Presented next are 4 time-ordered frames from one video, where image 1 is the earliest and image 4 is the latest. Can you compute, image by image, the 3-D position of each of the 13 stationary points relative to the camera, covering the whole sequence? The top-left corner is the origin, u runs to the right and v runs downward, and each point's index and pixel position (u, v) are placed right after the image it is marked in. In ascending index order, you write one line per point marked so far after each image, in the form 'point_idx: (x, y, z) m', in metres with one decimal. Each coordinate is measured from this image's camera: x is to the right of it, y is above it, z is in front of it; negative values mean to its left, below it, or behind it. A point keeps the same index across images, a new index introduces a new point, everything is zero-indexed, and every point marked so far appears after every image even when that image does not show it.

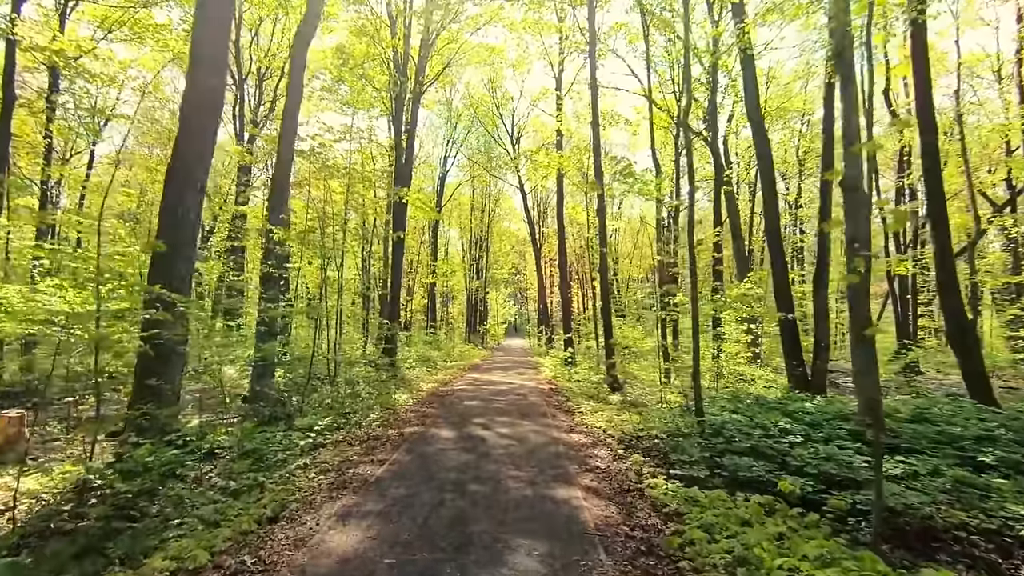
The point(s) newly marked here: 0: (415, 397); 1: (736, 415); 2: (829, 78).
0: (-2.0, -2.2, +10.7) m
1: (+2.8, -1.6, +6.4) m
2: (+7.1, +4.7, +11.7) m
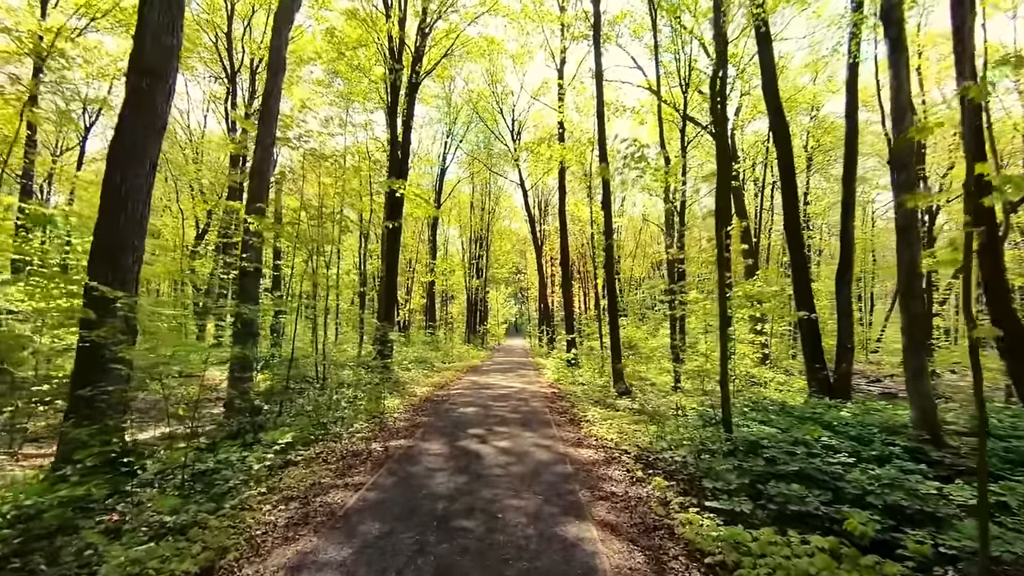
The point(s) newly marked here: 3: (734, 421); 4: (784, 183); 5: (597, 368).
0: (-2.0, -2.2, +9.9) m
1: (+2.8, -1.5, +5.6) m
2: (+7.1, +4.8, +10.9) m
3: (+2.6, -1.6, +6.1) m
4: (+5.6, +2.2, +10.8) m
5: (+2.6, -2.4, +15.9) m
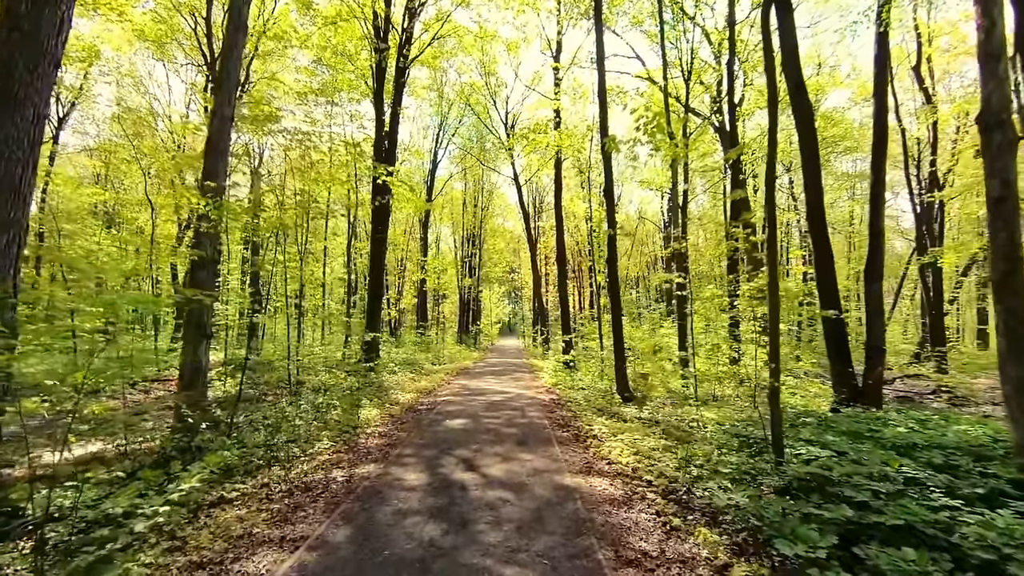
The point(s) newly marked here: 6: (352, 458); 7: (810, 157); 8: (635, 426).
0: (-2.1, -2.1, +8.7) m
1: (+2.7, -1.4, +4.5) m
2: (+7.0, +4.9, +9.8) m
3: (+2.6, -1.5, +5.0) m
4: (+5.5, +2.3, +9.8) m
5: (+2.5, -2.3, +14.8) m
6: (-1.7, -1.8, +5.4) m
7: (+5.6, +2.4, +9.7) m
8: (+1.8, -2.0, +7.5) m
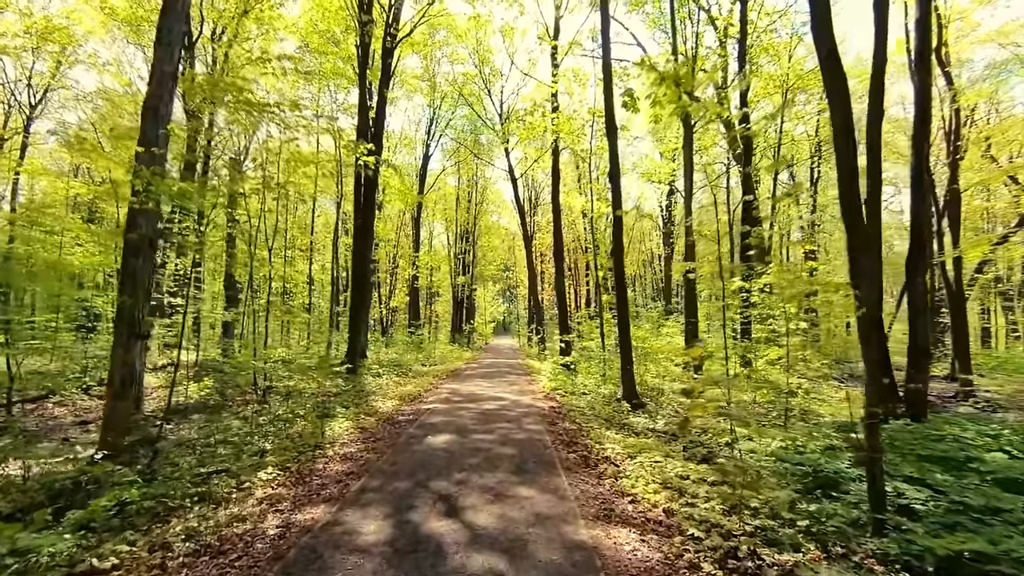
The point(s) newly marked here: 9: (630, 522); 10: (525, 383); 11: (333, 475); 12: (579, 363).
0: (-2.2, -2.0, +7.5) m
1: (+2.7, -1.3, +3.3) m
2: (+6.9, +5.0, +8.7) m
3: (+2.5, -1.4, +3.8) m
4: (+5.4, +2.4, +8.6) m
5: (+2.3, -2.2, +13.6) m
6: (-1.7, -1.6, +4.2) m
7: (+5.5, +2.5, +8.6) m
8: (+1.7, -1.9, +6.3) m
9: (+0.8, -1.6, +3.6) m
10: (+0.4, -2.5, +14.0) m
11: (-1.6, -1.7, +4.7) m
12: (+2.0, -2.3, +15.7) m
